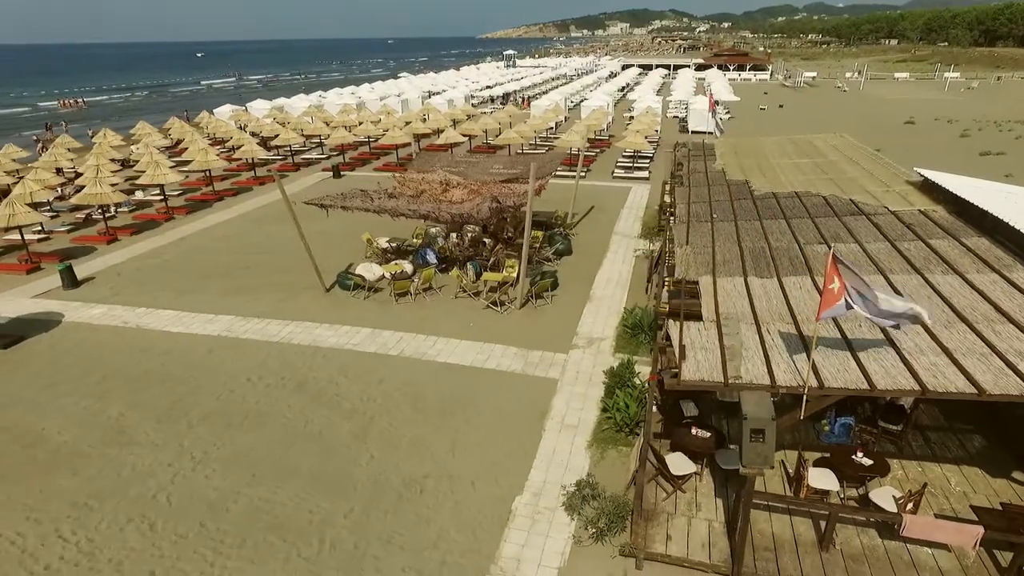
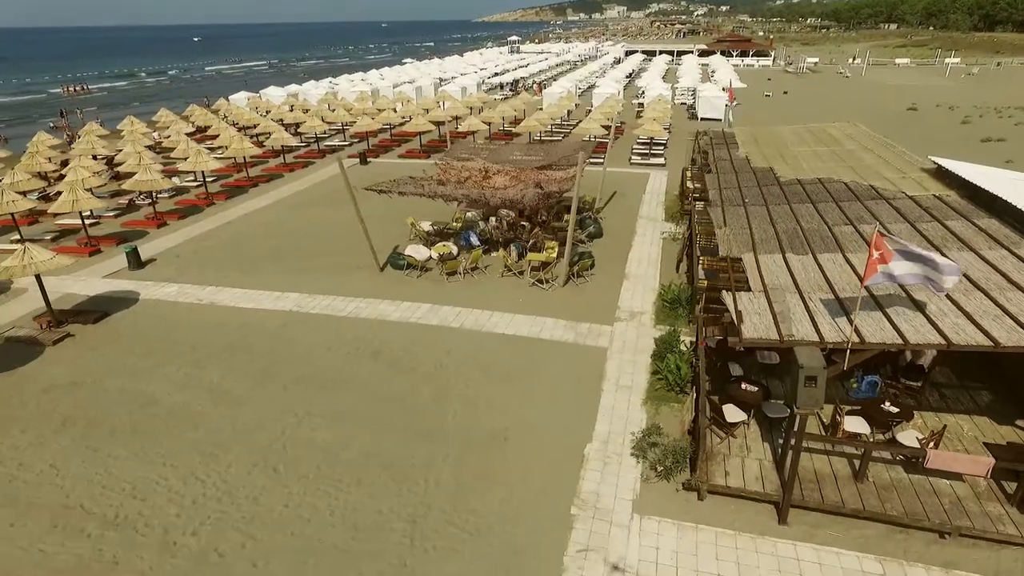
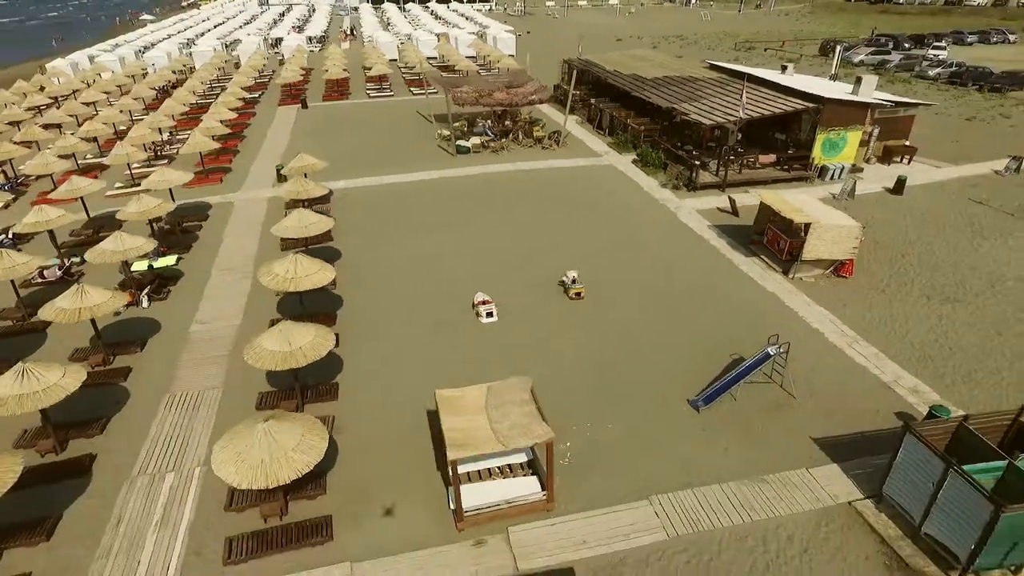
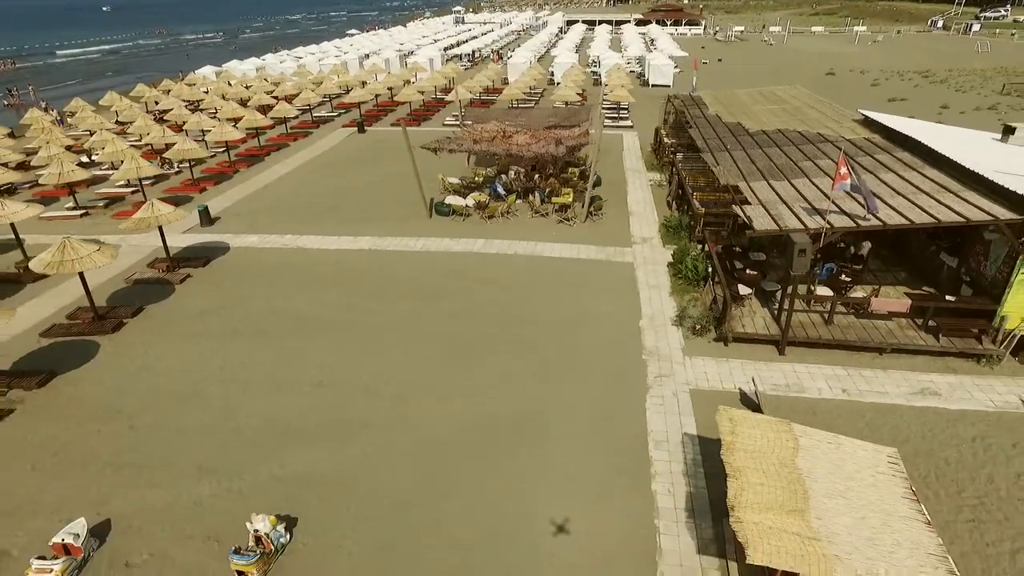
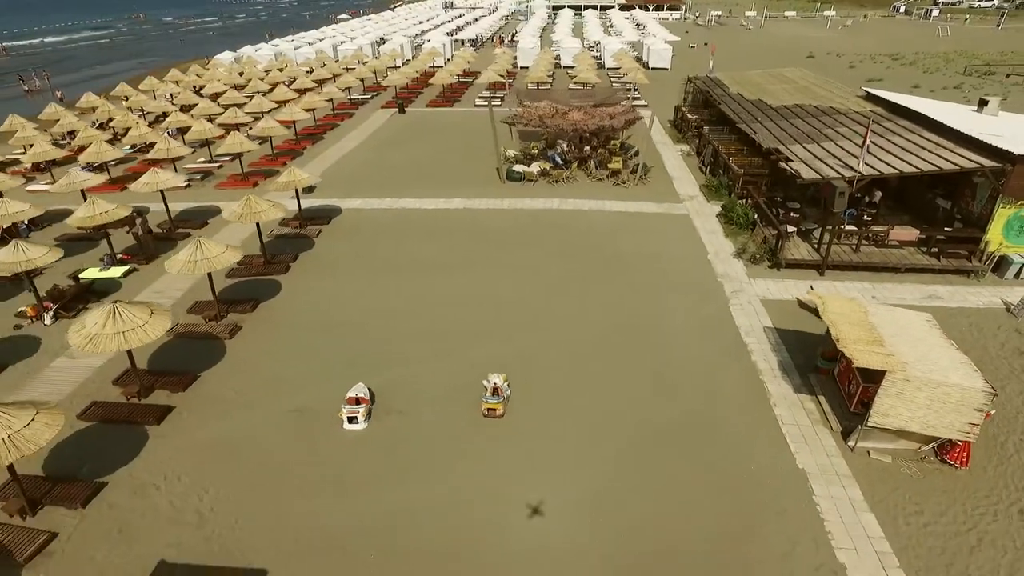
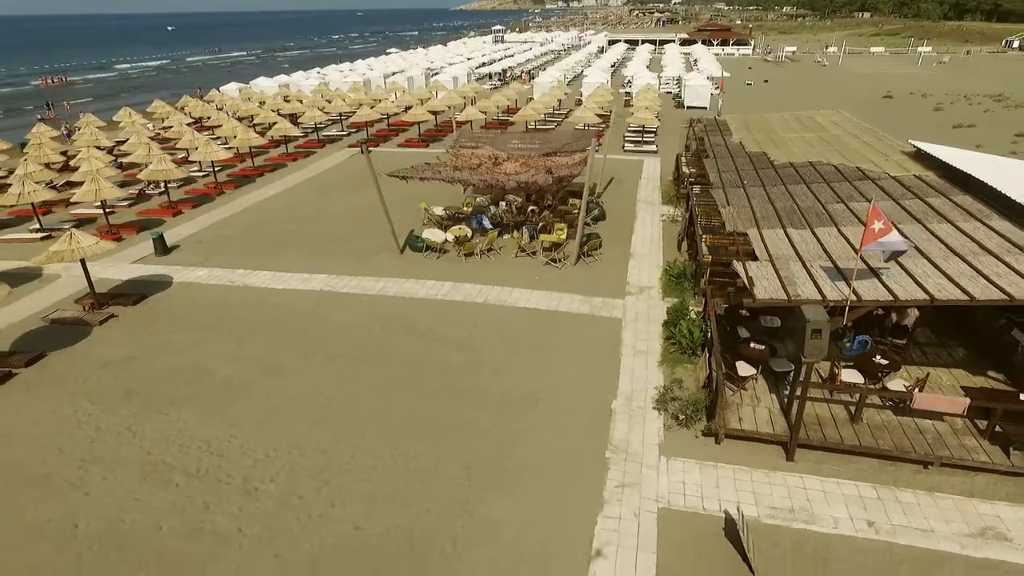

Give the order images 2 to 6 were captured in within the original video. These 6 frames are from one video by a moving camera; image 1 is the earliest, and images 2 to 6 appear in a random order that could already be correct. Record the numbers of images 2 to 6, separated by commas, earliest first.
2, 6, 4, 5, 3
